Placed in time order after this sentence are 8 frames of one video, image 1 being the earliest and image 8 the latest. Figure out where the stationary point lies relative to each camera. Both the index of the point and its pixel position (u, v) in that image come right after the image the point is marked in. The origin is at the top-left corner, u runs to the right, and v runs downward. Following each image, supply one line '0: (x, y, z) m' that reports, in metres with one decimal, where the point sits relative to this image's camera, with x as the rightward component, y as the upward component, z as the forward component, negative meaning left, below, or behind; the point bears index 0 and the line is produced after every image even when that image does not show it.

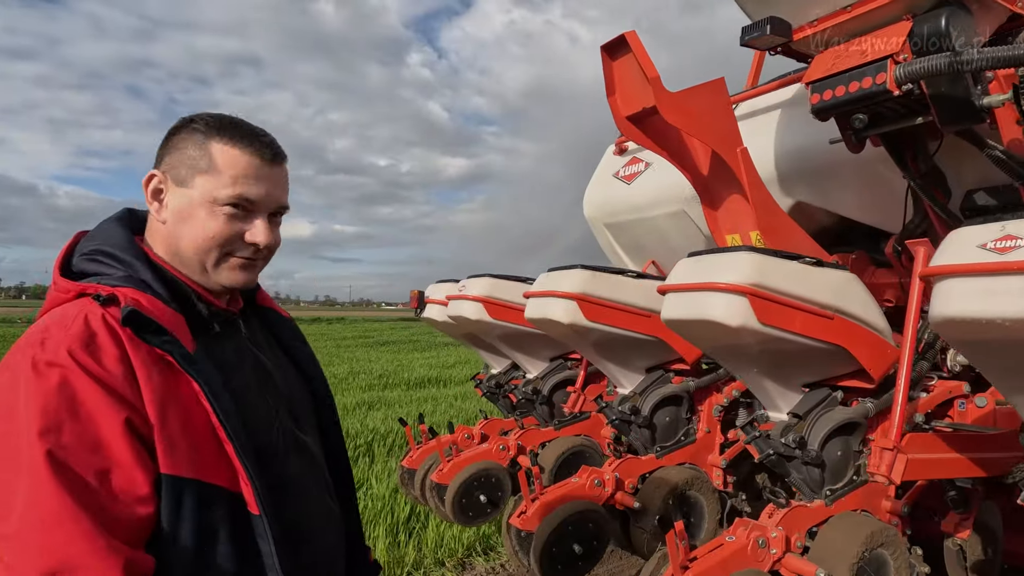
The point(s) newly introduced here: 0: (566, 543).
0: (+0.3, -1.3, +3.3) m
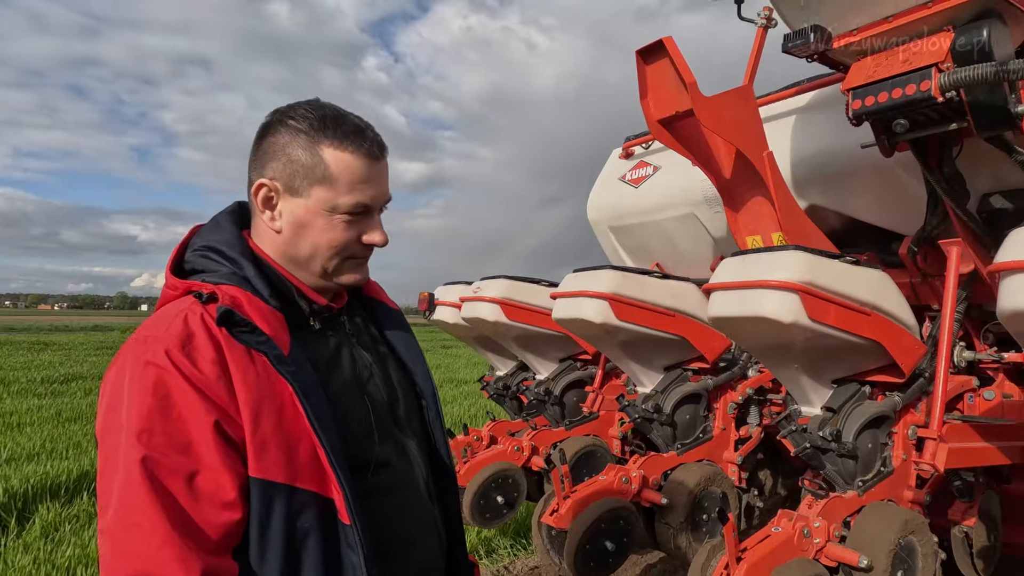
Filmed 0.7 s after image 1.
0: (+0.4, -1.3, +3.3) m
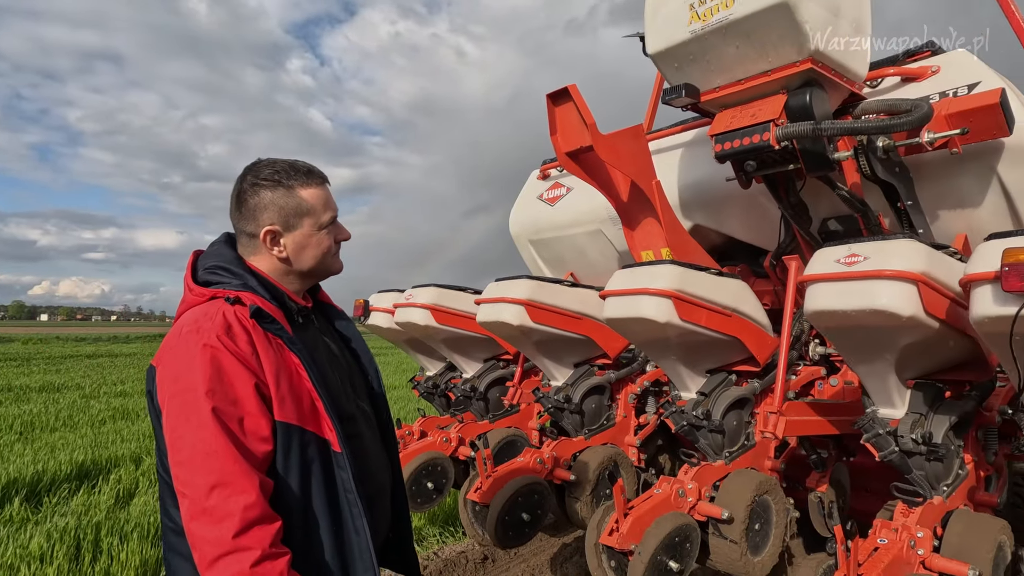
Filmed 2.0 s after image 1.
0: (0.0, -1.3, +3.9) m
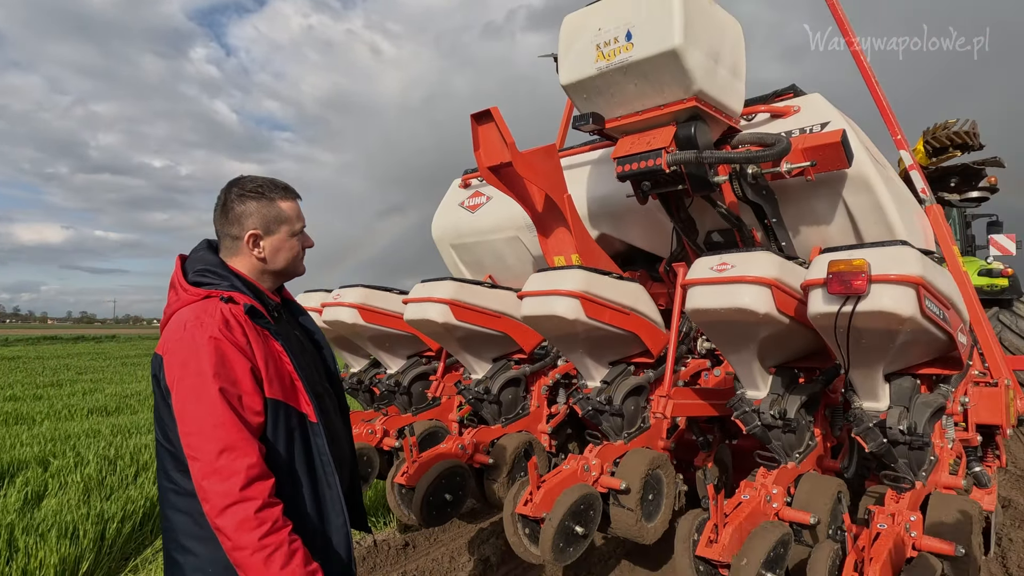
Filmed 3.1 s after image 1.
0: (-0.5, -1.3, +4.2) m
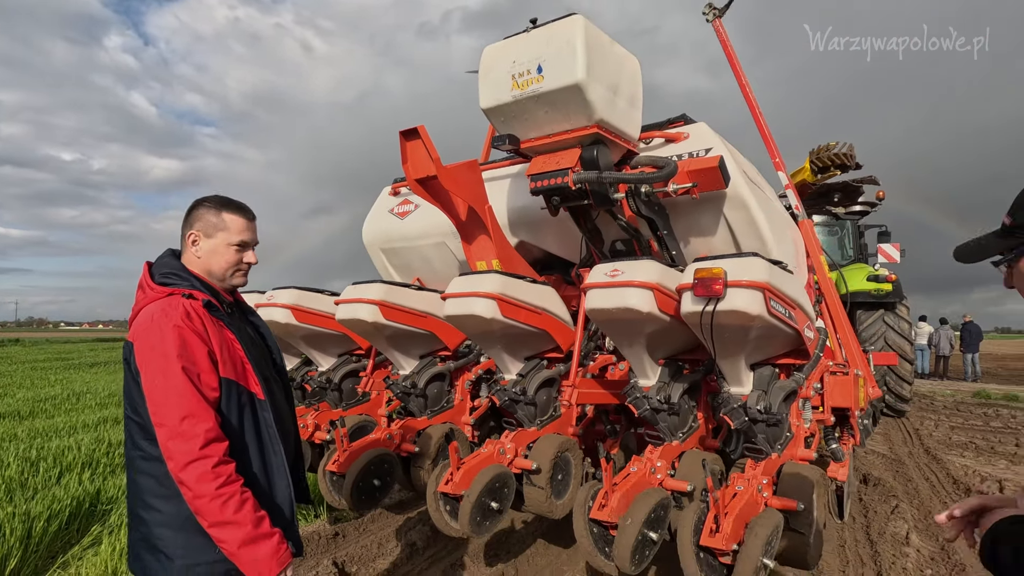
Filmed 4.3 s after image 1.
0: (-1.0, -1.3, +4.6) m
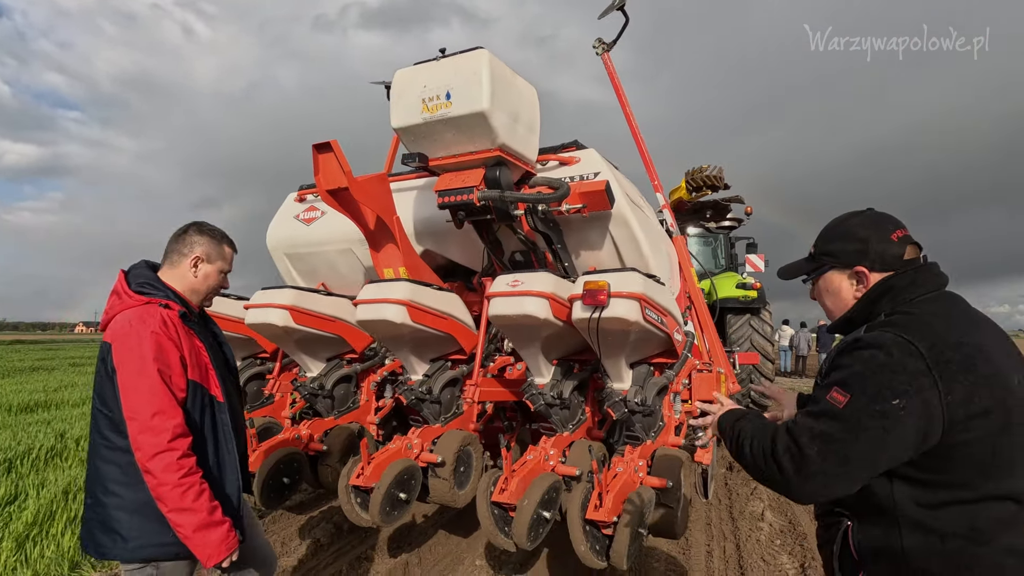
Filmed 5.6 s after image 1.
0: (-1.7, -1.4, +4.7) m
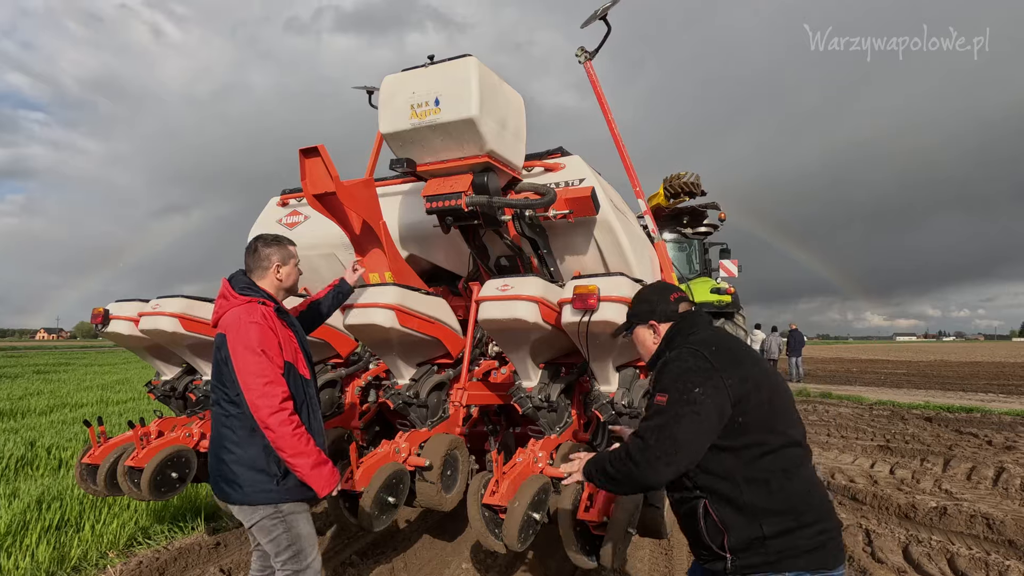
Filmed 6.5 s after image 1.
0: (-1.8, -1.4, +4.7) m
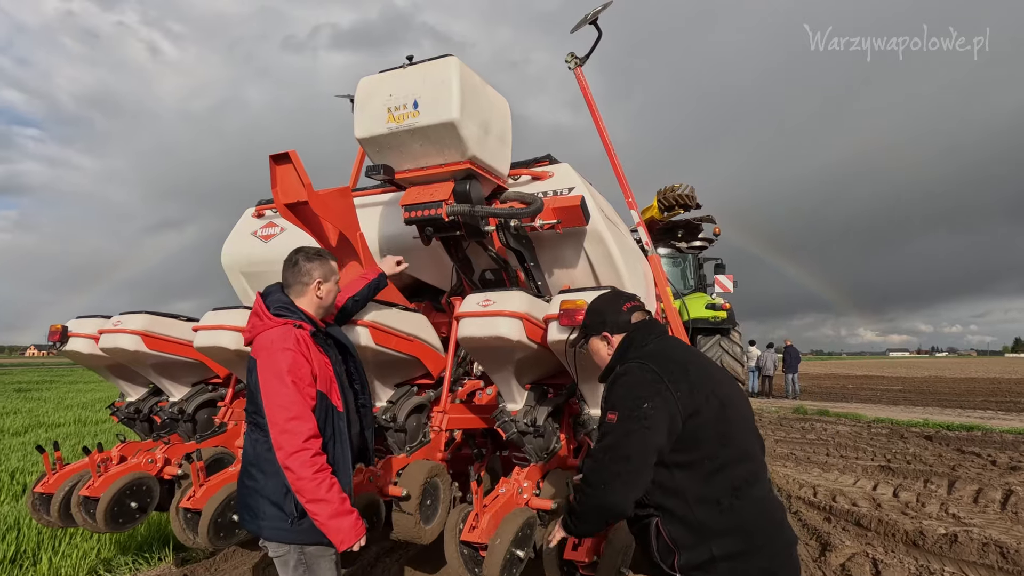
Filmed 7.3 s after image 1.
0: (-1.9, -1.5, +4.4) m
